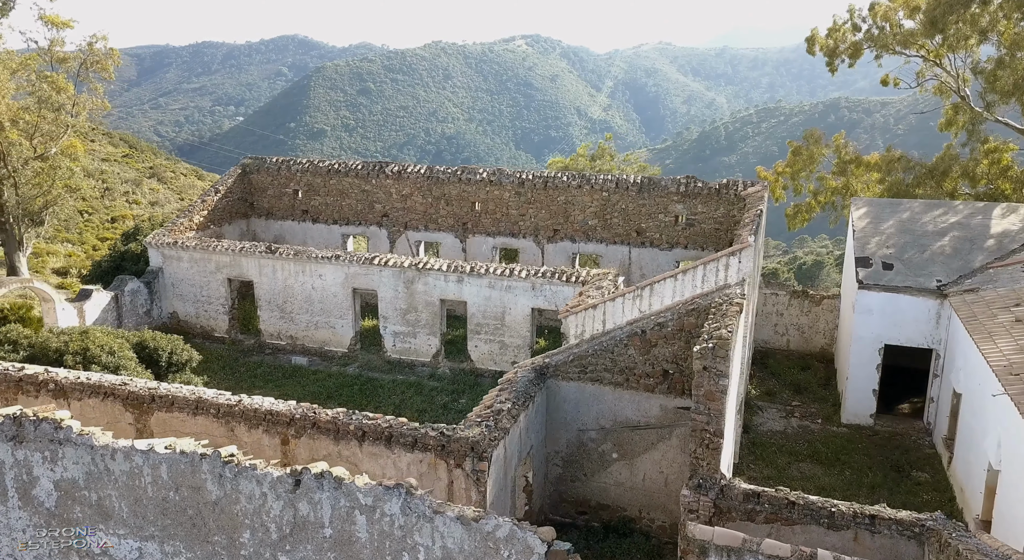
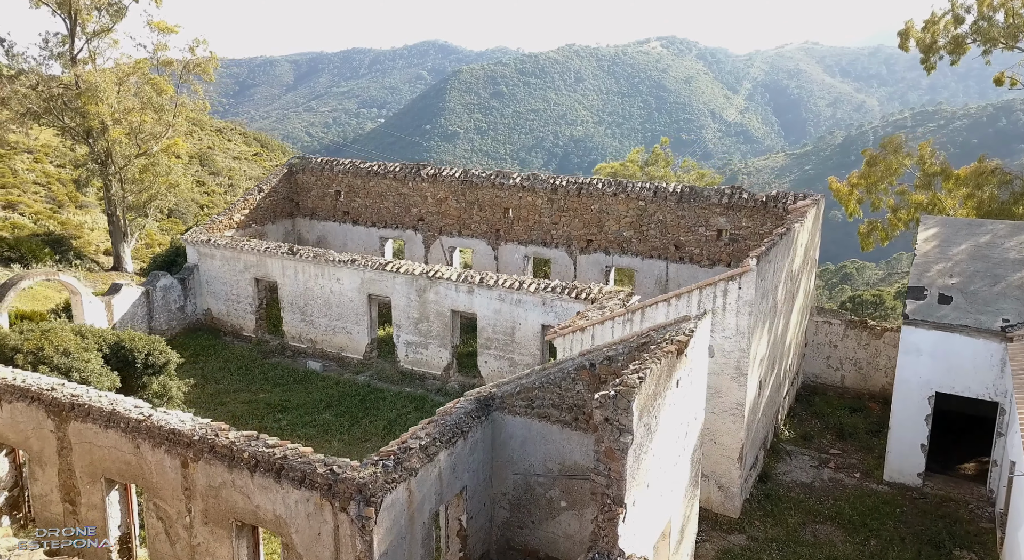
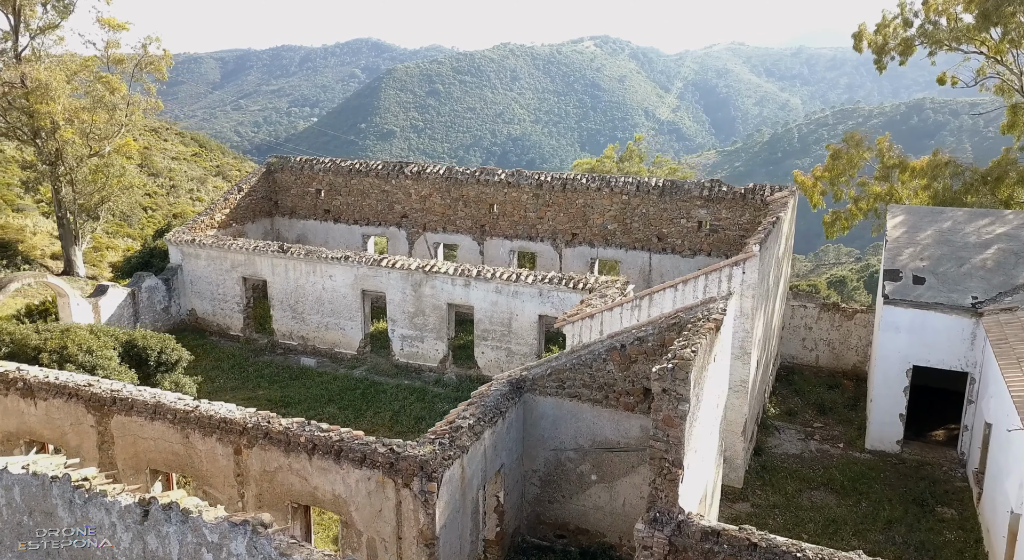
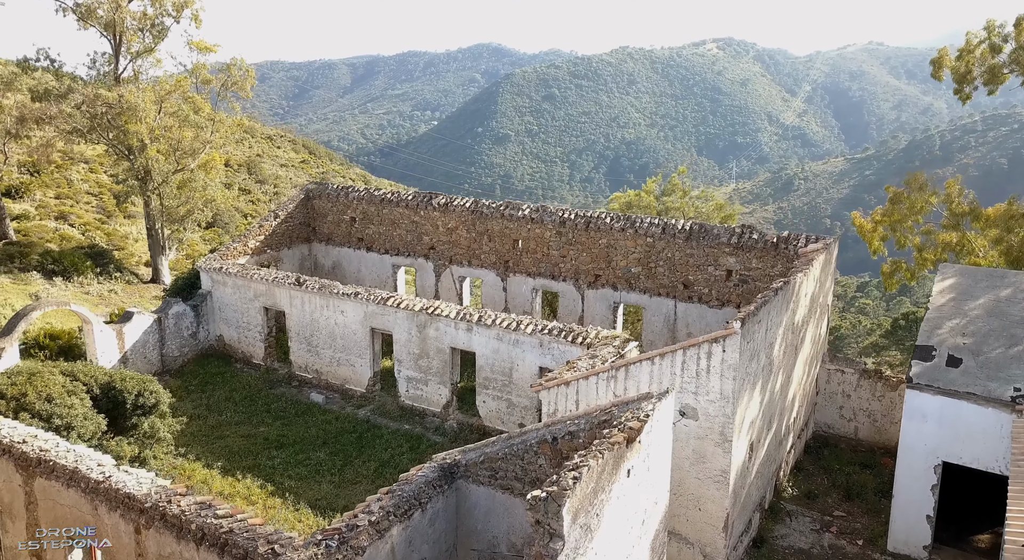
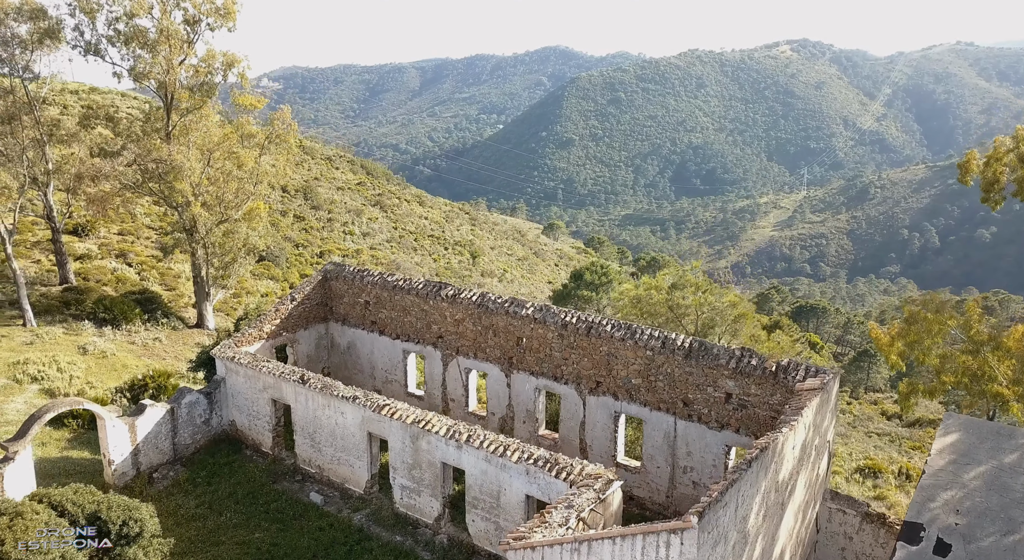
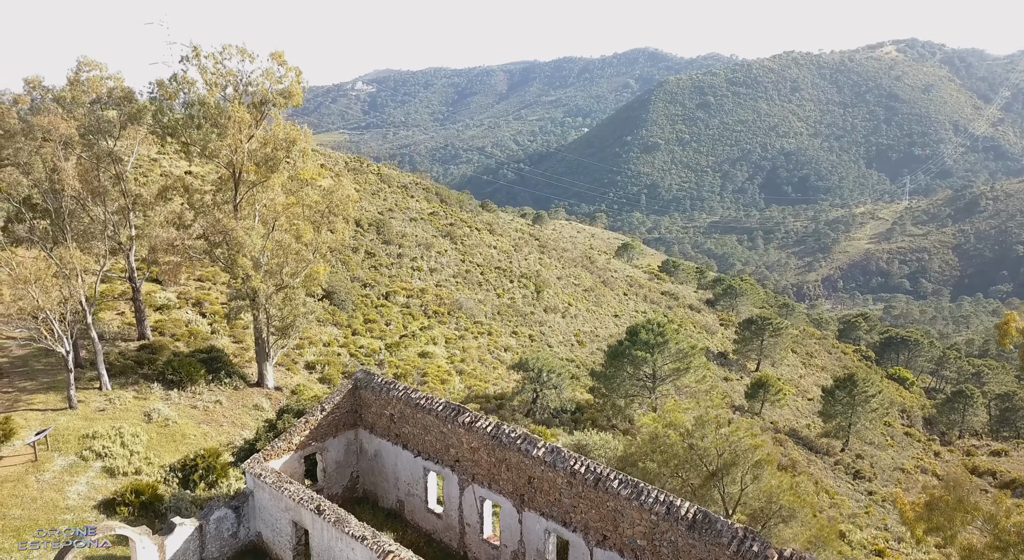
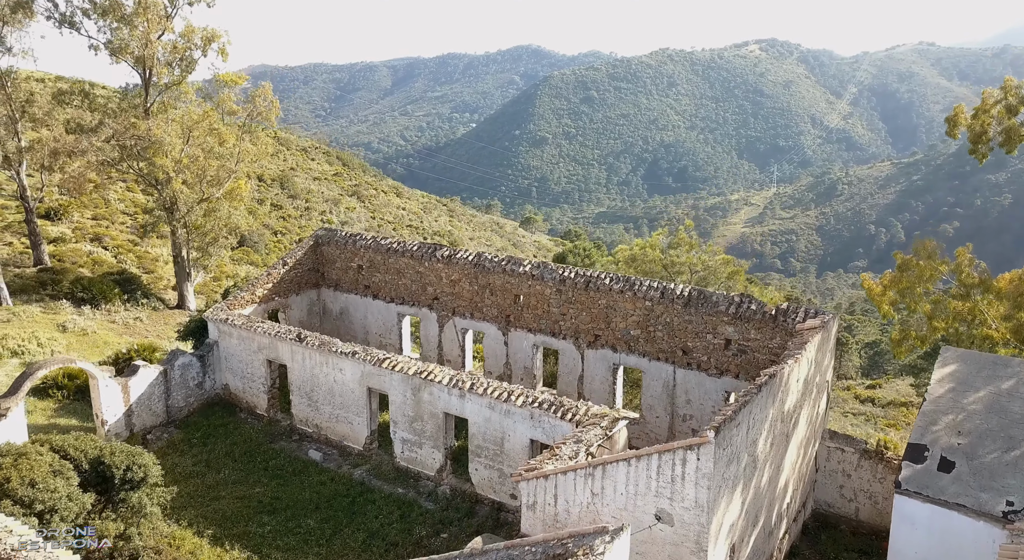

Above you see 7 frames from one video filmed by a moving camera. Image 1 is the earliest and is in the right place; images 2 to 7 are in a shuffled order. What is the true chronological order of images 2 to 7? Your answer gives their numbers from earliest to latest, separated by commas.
3, 2, 4, 7, 5, 6
